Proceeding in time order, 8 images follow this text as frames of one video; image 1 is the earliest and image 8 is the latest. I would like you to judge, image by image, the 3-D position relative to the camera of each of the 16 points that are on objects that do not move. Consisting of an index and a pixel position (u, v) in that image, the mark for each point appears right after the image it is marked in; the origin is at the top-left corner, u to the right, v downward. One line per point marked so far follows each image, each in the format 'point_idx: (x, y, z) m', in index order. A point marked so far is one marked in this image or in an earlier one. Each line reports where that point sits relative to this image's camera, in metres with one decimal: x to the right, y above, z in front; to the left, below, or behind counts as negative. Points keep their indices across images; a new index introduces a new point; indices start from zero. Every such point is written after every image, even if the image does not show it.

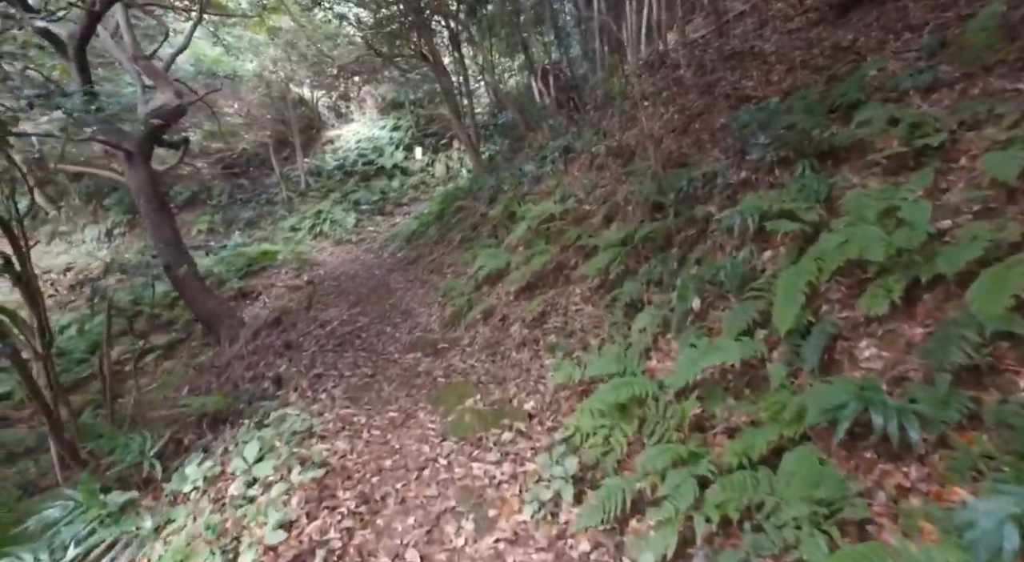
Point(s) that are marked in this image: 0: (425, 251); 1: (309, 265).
0: (-1.9, +0.6, +12.5) m
1: (-4.9, +0.3, +14.1) m
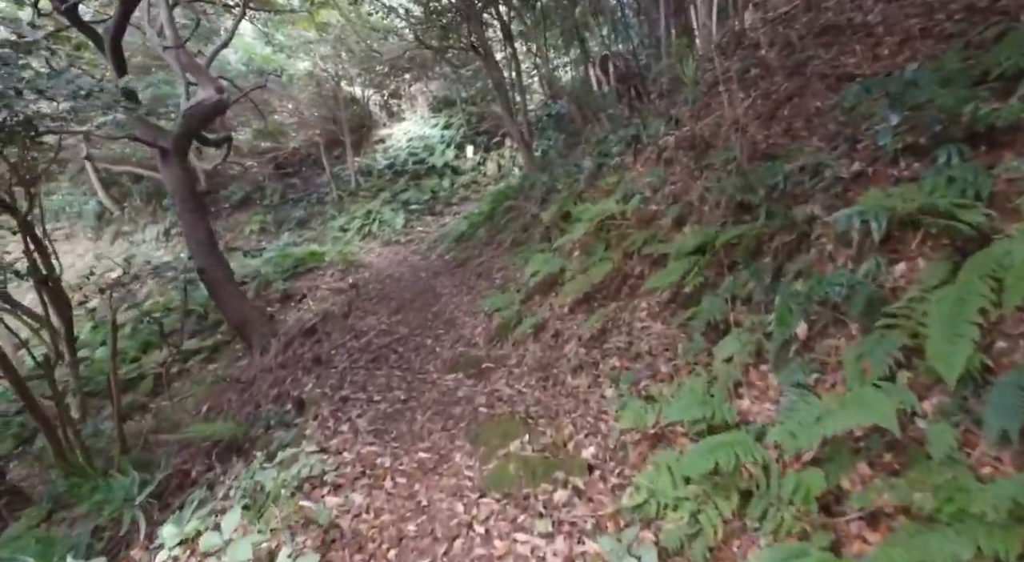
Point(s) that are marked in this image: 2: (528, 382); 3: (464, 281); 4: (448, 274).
0: (-0.8, +0.6, +11.9) m
1: (-3.7, +0.3, +13.7) m
2: (+0.1, -0.8, +4.7) m
3: (-0.8, 0.0, +9.2) m
4: (-1.2, +0.1, +11.0) m
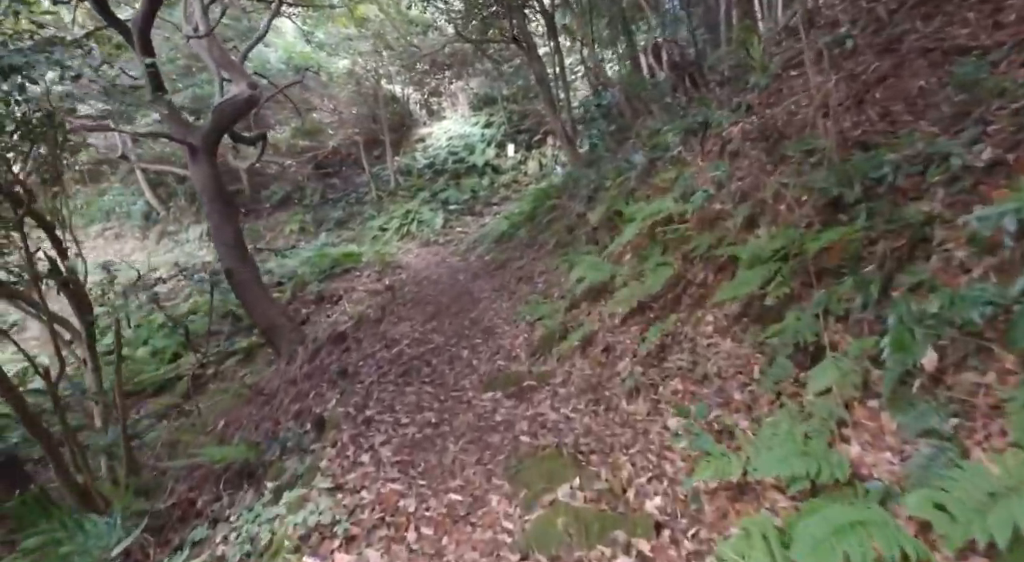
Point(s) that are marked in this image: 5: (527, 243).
0: (0.0, +0.5, +11.3) m
1: (-2.8, +0.2, +13.4) m
2: (+0.4, -0.9, +4.1) m
3: (-0.1, -0.1, +8.6) m
4: (-0.5, 0.0, +10.5) m
5: (+0.3, +0.7, +11.6) m
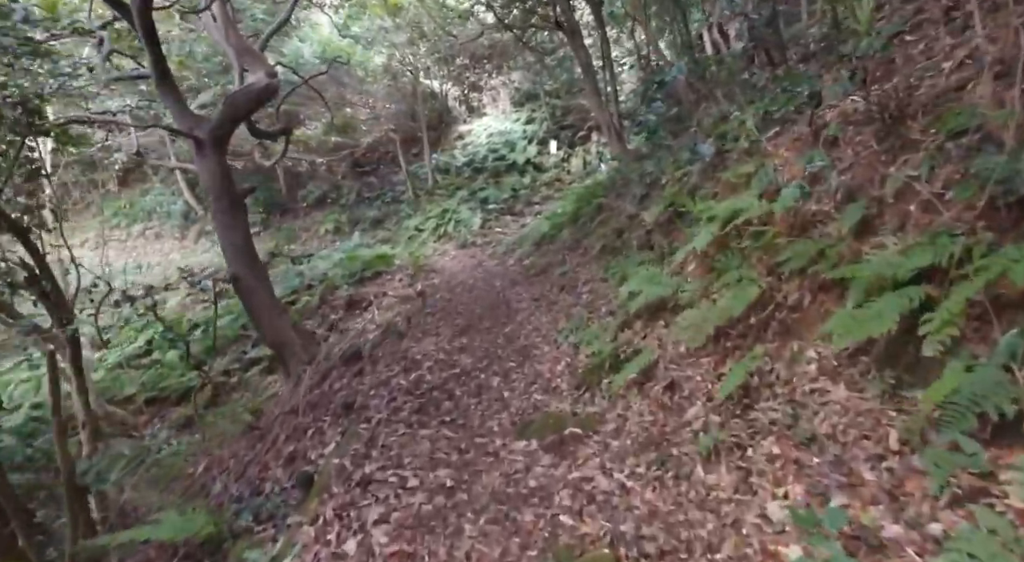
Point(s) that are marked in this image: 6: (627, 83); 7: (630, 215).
0: (+0.8, +0.4, +10.4) m
1: (-1.9, +0.2, +12.7) m
2: (+0.6, -1.0, +3.2) m
3: (+0.4, -0.2, +7.7) m
4: (+0.2, -0.1, +9.6) m
5: (+1.1, +0.6, +10.6) m
6: (+3.1, +5.3, +15.7) m
7: (+1.5, +0.9, +7.6) m
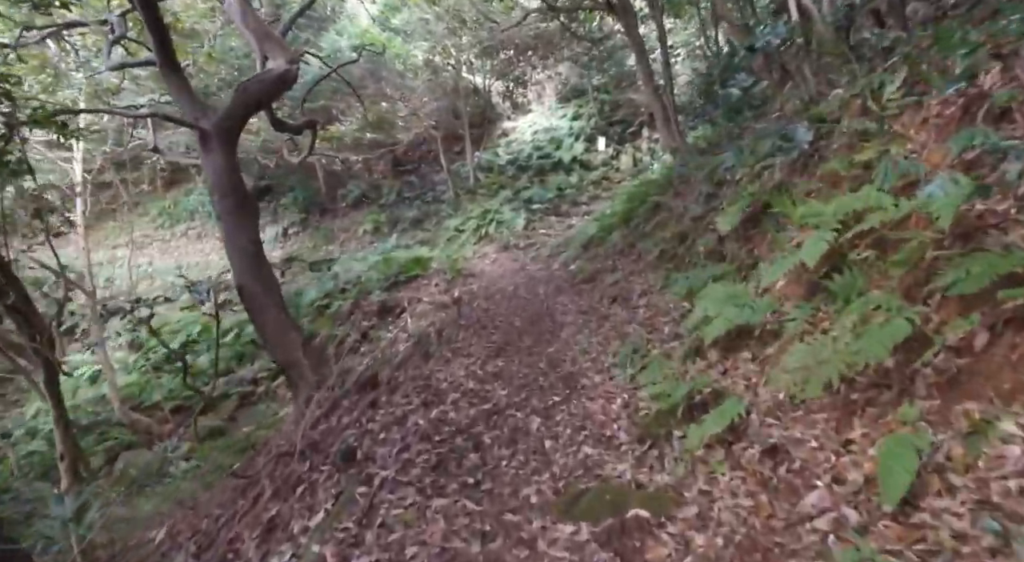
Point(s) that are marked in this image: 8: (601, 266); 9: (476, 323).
0: (+1.5, +0.3, +9.4) m
1: (-1.0, +0.1, +11.8) m
2: (+0.8, -1.1, +2.2) m
3: (+0.9, -0.3, +6.7) m
4: (+0.9, -0.2, +8.7) m
5: (+1.8, +0.5, +9.6) m
6: (+4.2, +5.1, +14.5) m
7: (+2.0, +0.7, +6.5) m
8: (+1.5, +0.2, +9.4) m
9: (-0.5, -0.5, +7.4) m
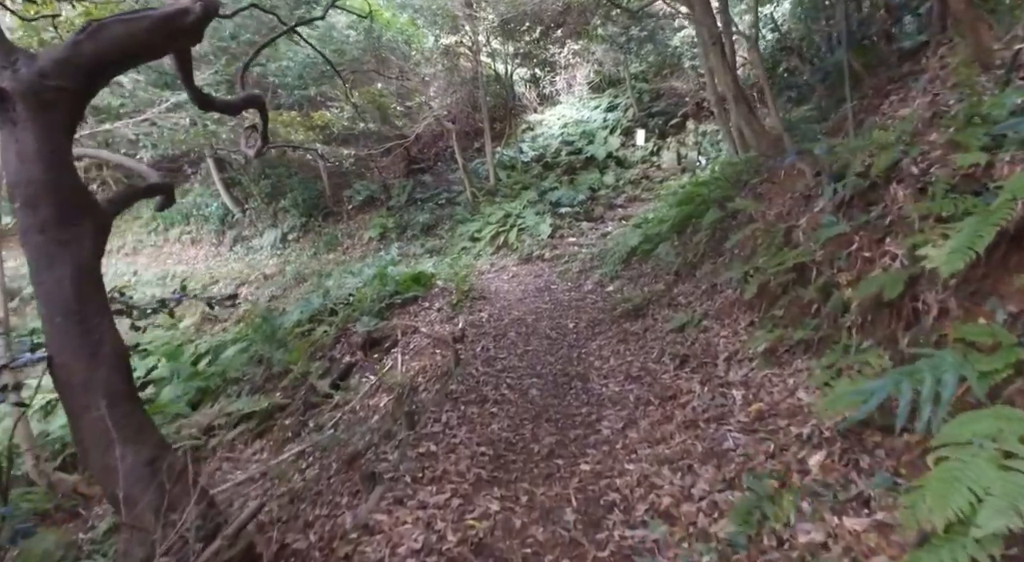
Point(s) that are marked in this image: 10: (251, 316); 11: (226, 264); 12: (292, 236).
0: (+1.7, -0.1, +6.9) m
1: (-0.6, -0.3, +9.4) m
2: (+0.7, -1.5, -0.3) m
3: (+1.0, -0.7, +4.3) m
4: (+1.0, -0.6, +6.2) m
5: (+2.0, +0.1, +7.1) m
6: (+4.7, +4.7, +11.9) m
7: (+2.1, +0.3, +4.0) m
8: (+1.7, -0.2, +6.9) m
9: (-0.3, -0.9, +5.0) m
10: (-6.0, -0.8, +13.4) m
11: (-8.9, +0.5, +18.1) m
12: (-7.0, +1.4, +18.9) m
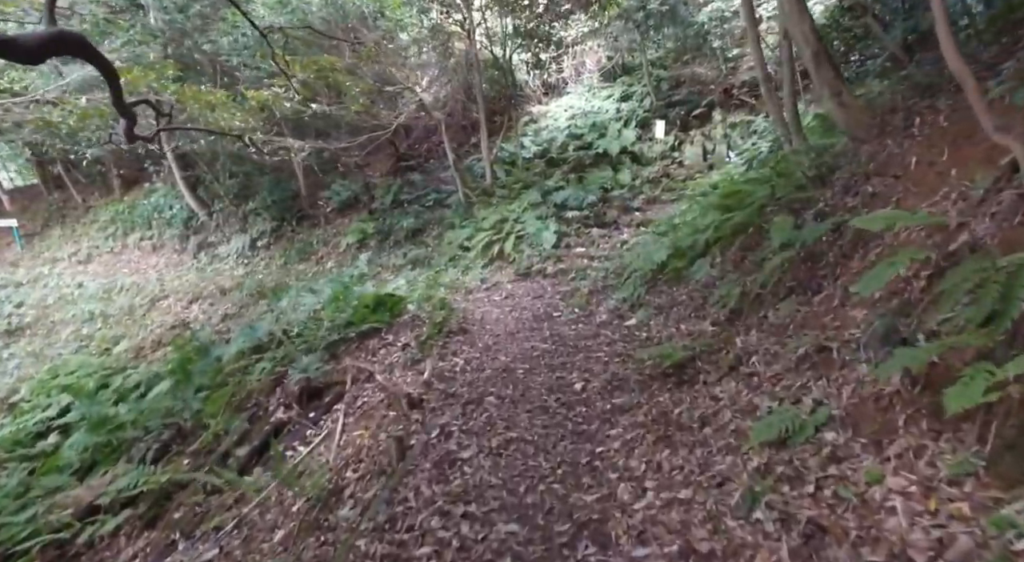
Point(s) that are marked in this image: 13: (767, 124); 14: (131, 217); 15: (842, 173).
0: (+1.5, -0.5, +4.5) m
1: (-0.8, -0.7, +7.1) m
2: (+0.4, -1.8, -2.7) m
3: (+0.8, -1.0, +1.9) m
4: (+0.8, -0.9, +3.8) m
5: (+1.8, -0.3, +4.7) m
6: (+4.6, +4.3, +9.4) m
7: (+1.9, 0.0, +1.6) m
8: (+1.5, -0.5, +4.5) m
9: (-0.6, -1.3, +2.6) m
10: (-6.1, -1.1, +11.1) m
11: (-8.9, +0.2, +15.9) m
12: (-7.1, +1.1, +16.6) m
13: (+5.7, +3.5, +13.3) m
14: (-12.1, +2.0, +18.7) m
15: (+2.9, +1.1, +4.9) m
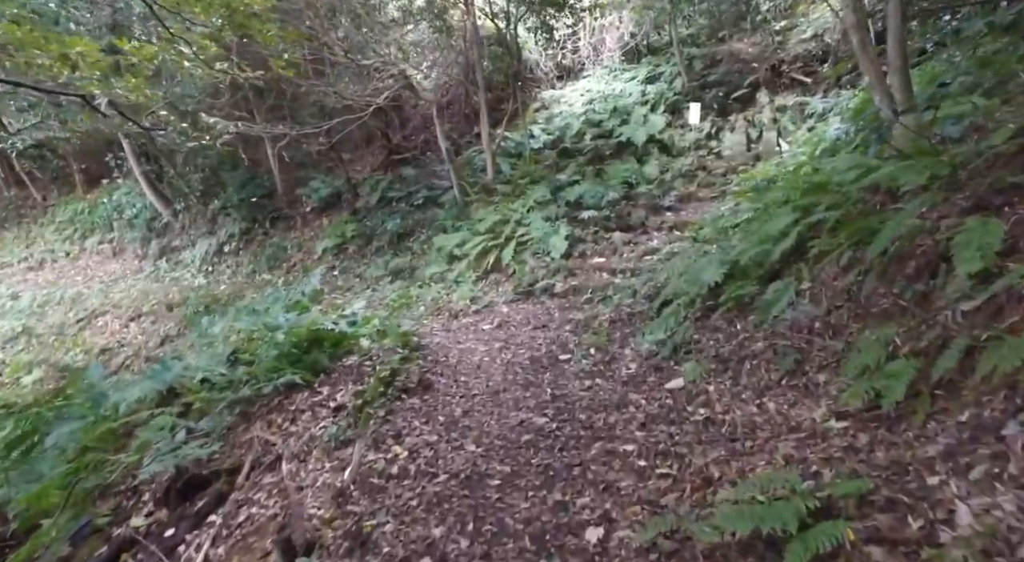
0: (+1.3, -0.8, +2.0) m
1: (-0.9, -1.0, +4.7) m
2: (-0.1, -2.1, -5.1) m
3: (+0.5, -1.3, -0.6) m
4: (+0.6, -1.2, +1.4) m
5: (+1.6, -0.6, +2.2) m
6: (+4.5, +4.0, +6.9) m
7: (+1.6, -0.3, -0.9) m
8: (+1.3, -0.8, +2.0) m
9: (-0.8, -1.5, +0.2) m
10: (-6.1, -1.4, +8.9) m
11: (-8.8, -0.1, +13.7) m
12: (-6.9, +0.8, +14.4) m
13: (+5.8, +3.2, +10.7) m
14: (-11.9, +1.8, +16.6) m
15: (+2.7, +0.8, +2.4) m
